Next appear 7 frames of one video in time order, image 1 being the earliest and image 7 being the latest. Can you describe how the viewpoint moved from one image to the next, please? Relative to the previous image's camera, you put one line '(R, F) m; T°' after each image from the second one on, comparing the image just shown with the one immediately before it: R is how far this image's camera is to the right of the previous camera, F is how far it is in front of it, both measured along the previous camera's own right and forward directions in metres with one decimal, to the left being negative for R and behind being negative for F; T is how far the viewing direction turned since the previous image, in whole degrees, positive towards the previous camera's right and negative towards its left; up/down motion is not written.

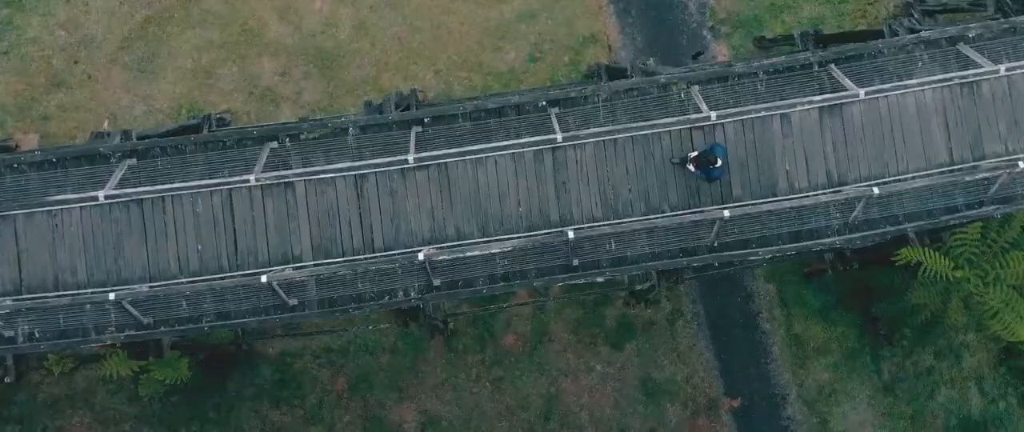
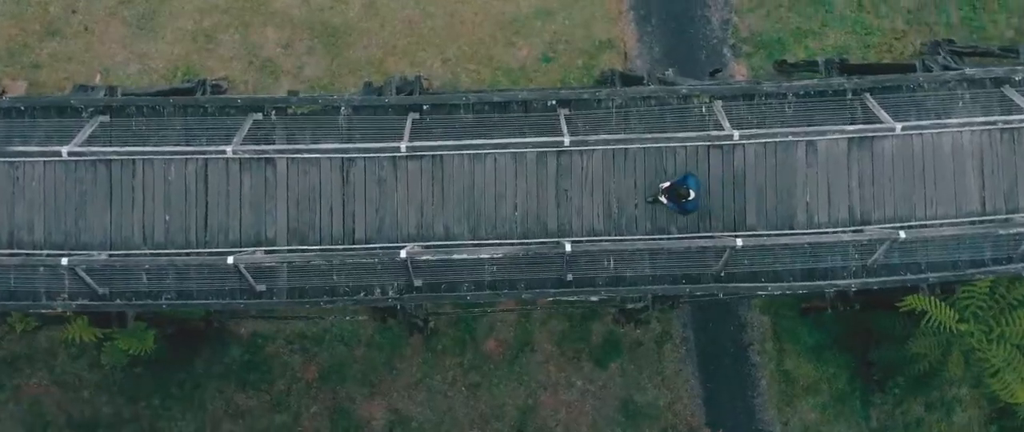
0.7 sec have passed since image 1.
(0.0, +1.3) m; 0°
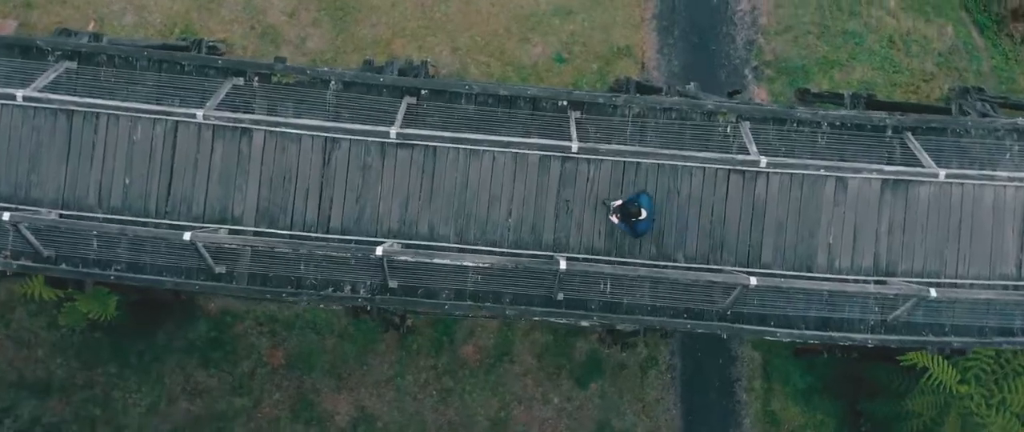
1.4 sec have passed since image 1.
(0.0, +1.5) m; 0°
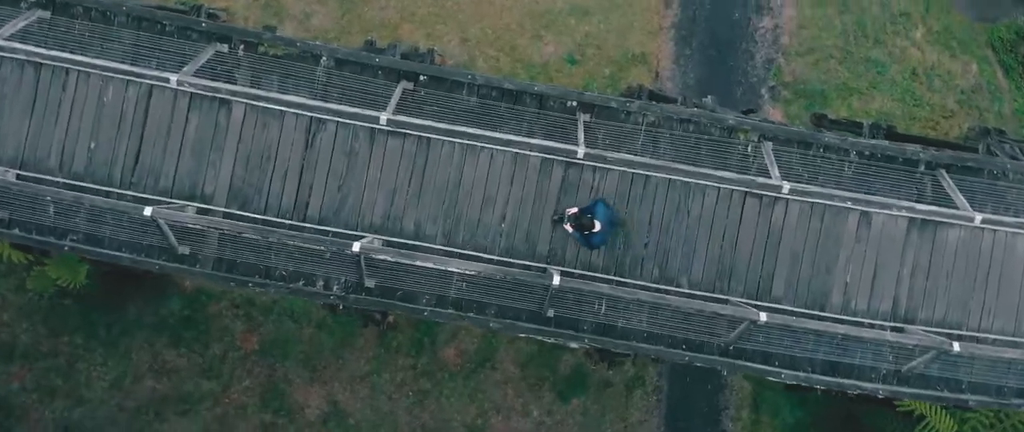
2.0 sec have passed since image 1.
(0.0, +1.2) m; 0°
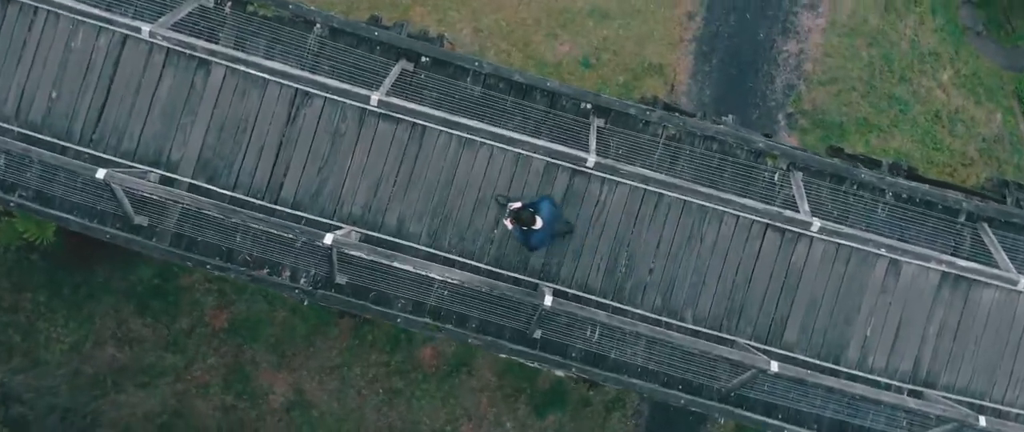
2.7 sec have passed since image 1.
(0.0, +1.3) m; 0°
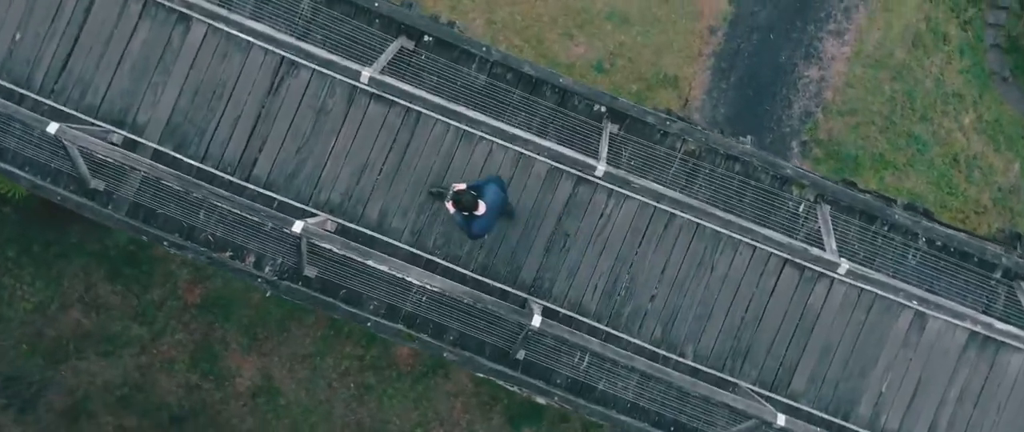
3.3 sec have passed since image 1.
(0.0, +1.1) m; 0°
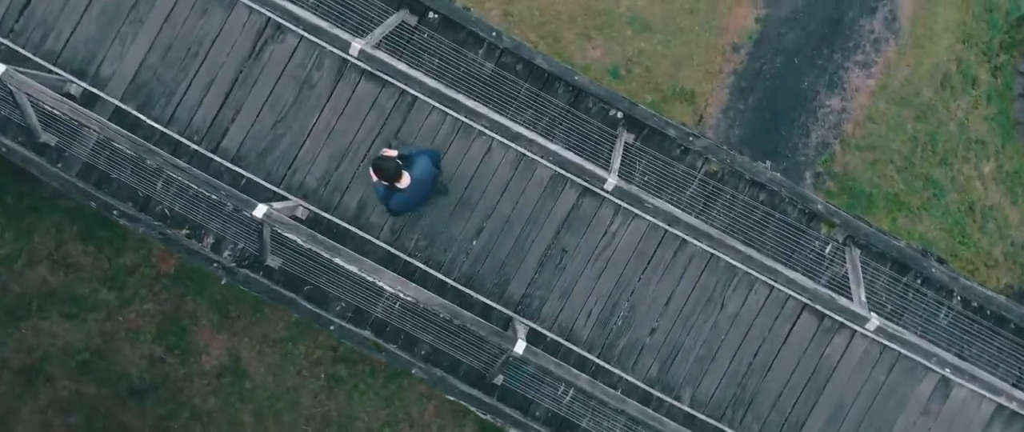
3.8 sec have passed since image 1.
(0.0, +1.1) m; 0°
